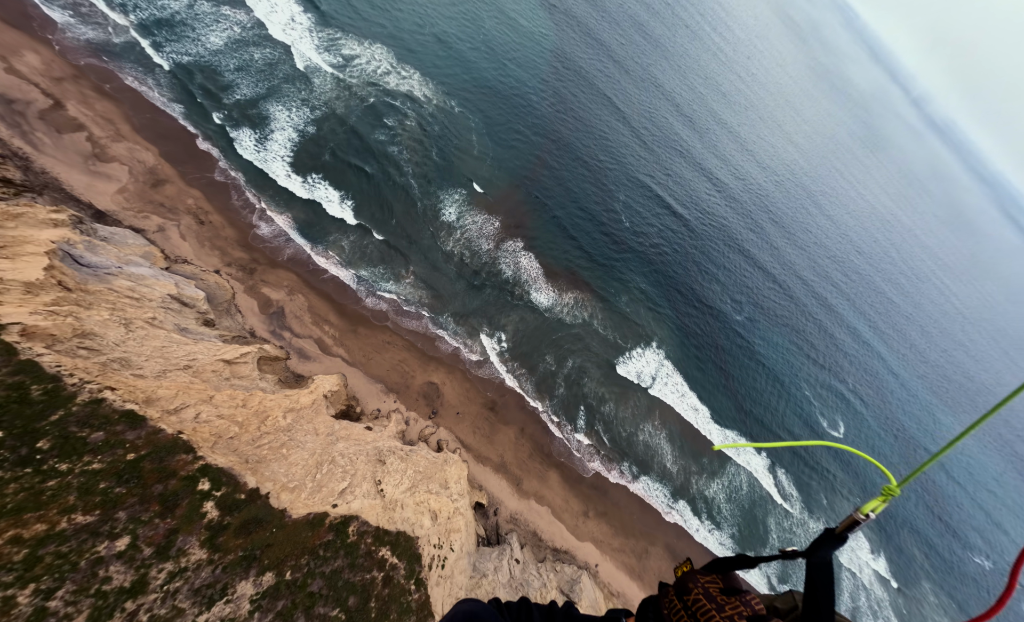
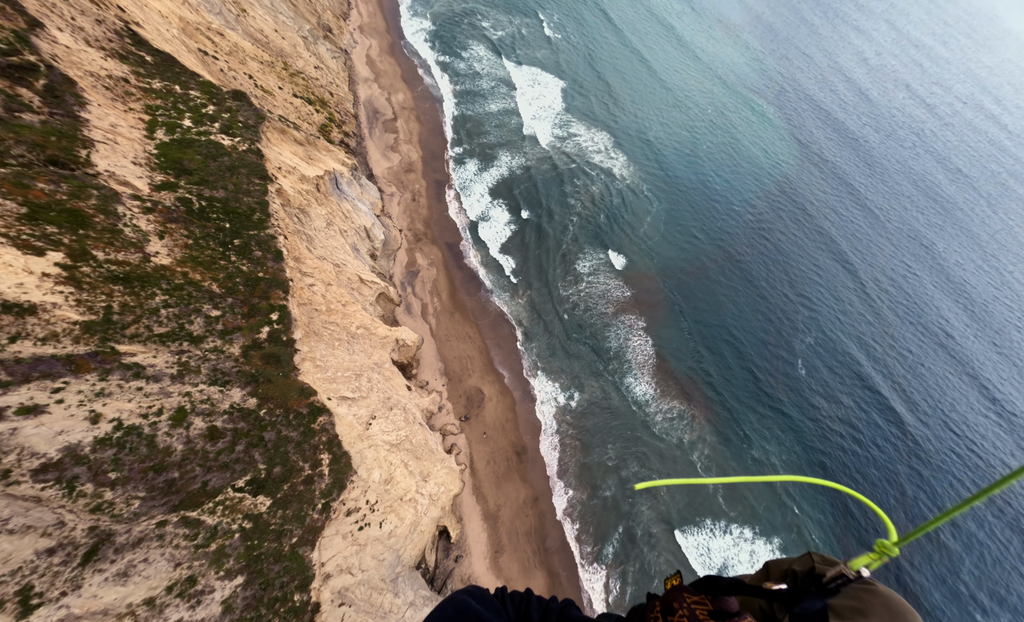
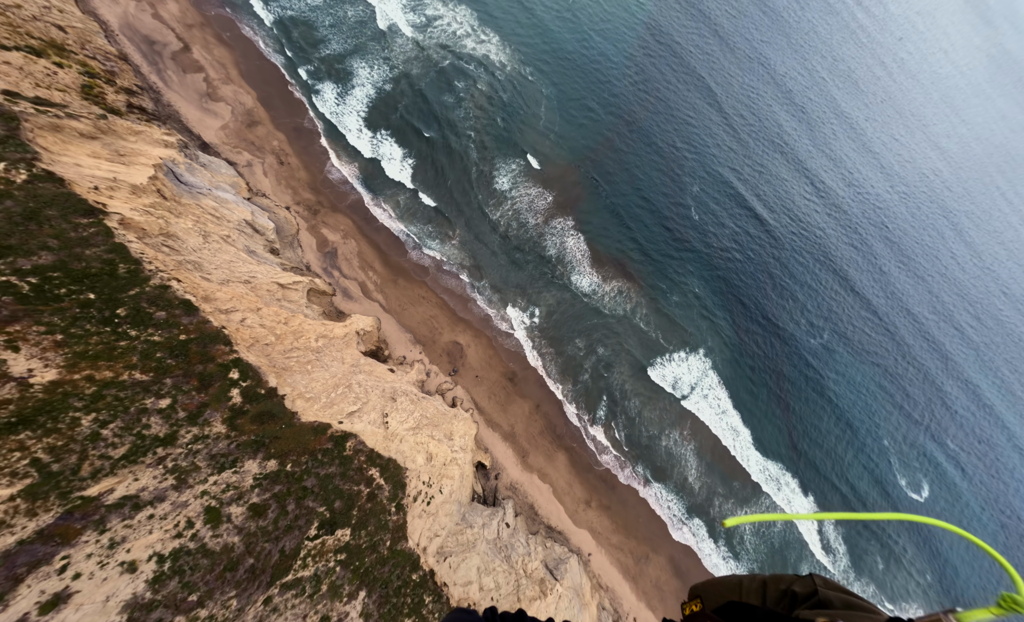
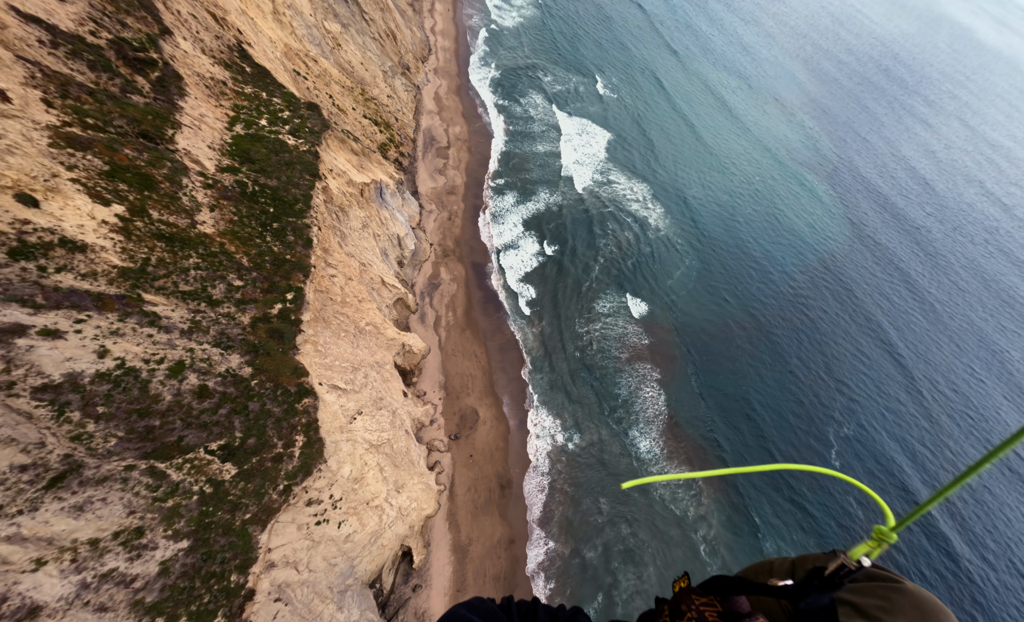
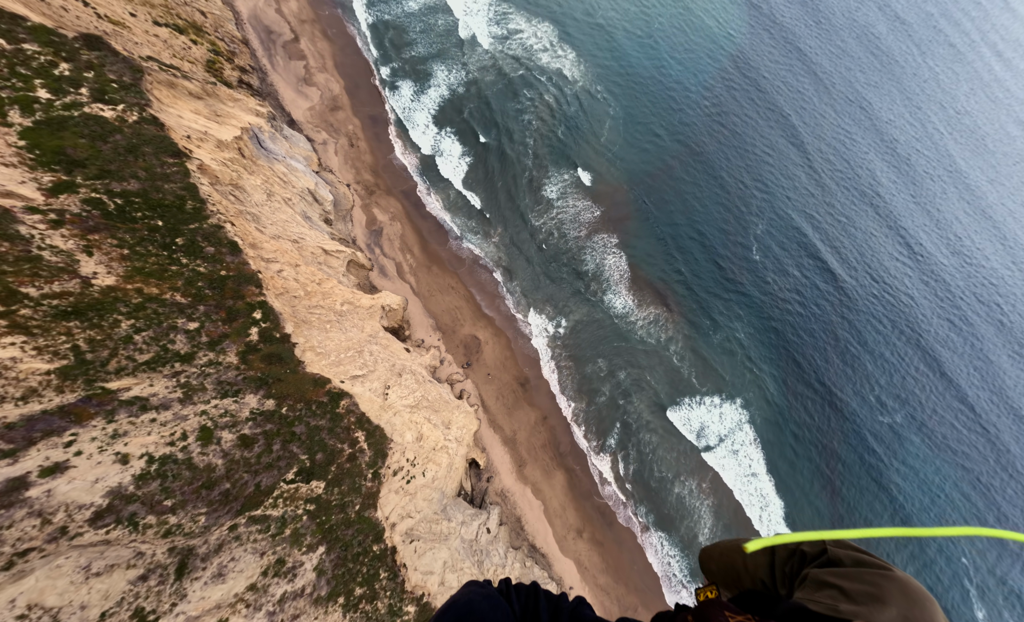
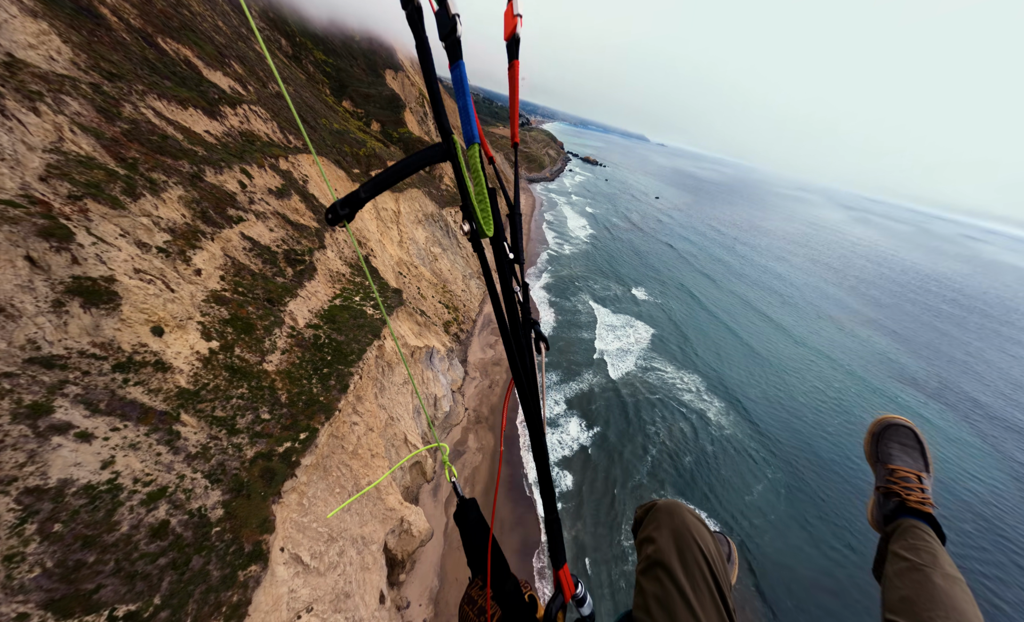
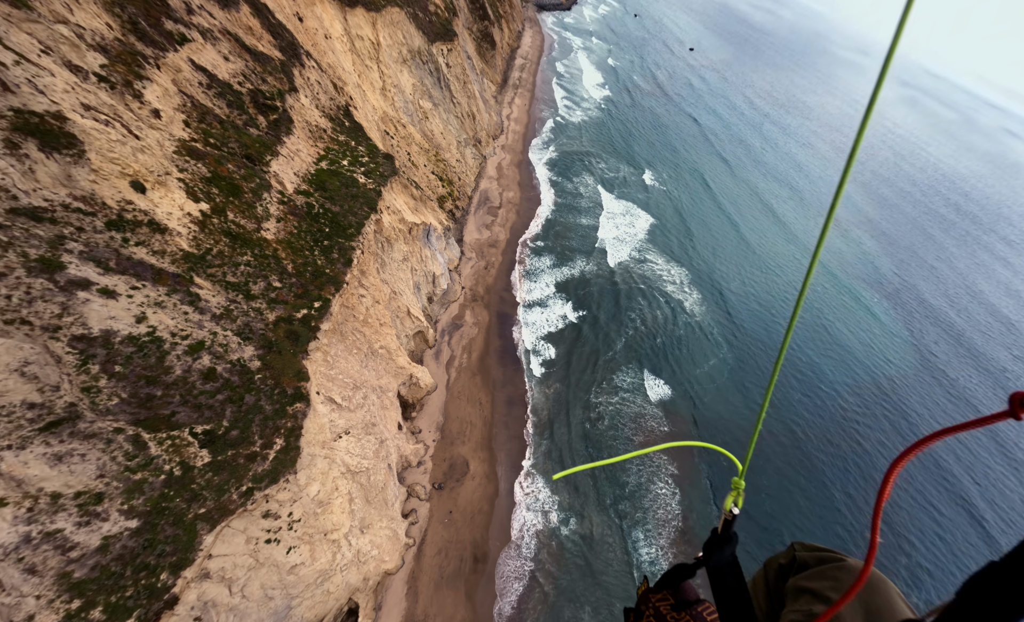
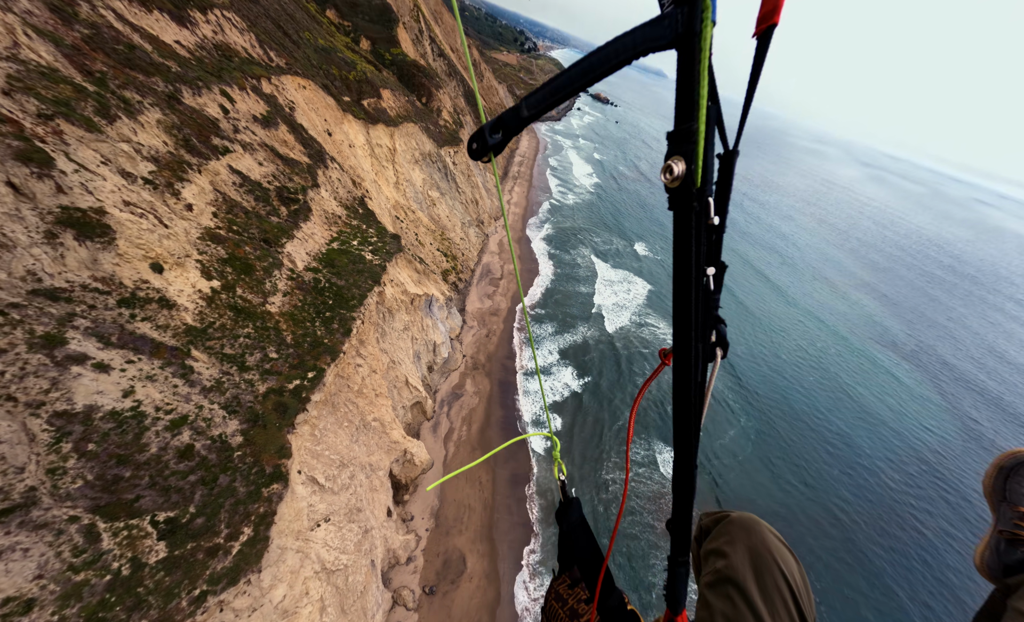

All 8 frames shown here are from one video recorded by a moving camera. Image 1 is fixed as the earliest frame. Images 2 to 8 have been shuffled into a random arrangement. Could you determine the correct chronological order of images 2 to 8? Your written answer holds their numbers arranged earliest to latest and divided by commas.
3, 5, 2, 4, 7, 8, 6
